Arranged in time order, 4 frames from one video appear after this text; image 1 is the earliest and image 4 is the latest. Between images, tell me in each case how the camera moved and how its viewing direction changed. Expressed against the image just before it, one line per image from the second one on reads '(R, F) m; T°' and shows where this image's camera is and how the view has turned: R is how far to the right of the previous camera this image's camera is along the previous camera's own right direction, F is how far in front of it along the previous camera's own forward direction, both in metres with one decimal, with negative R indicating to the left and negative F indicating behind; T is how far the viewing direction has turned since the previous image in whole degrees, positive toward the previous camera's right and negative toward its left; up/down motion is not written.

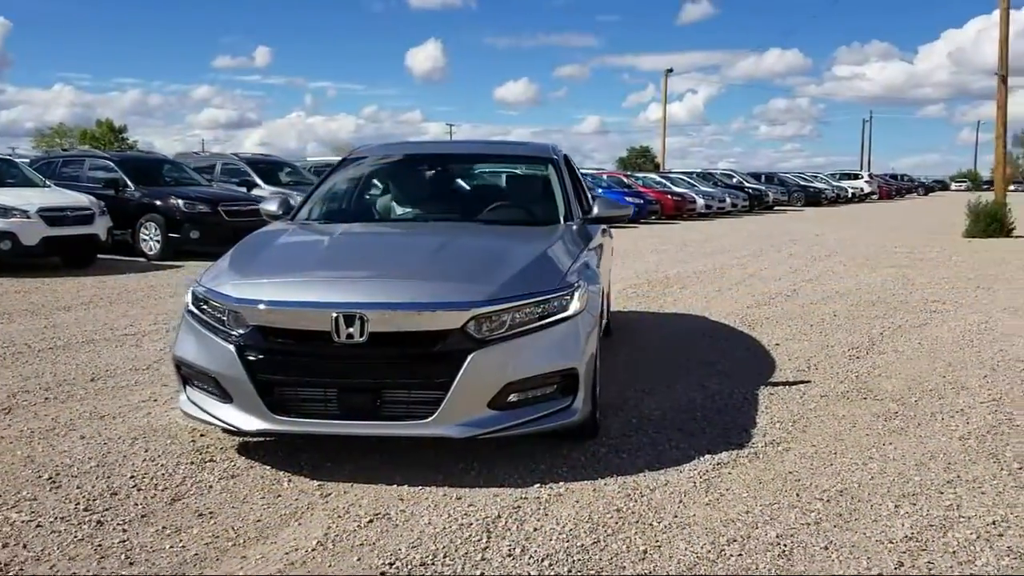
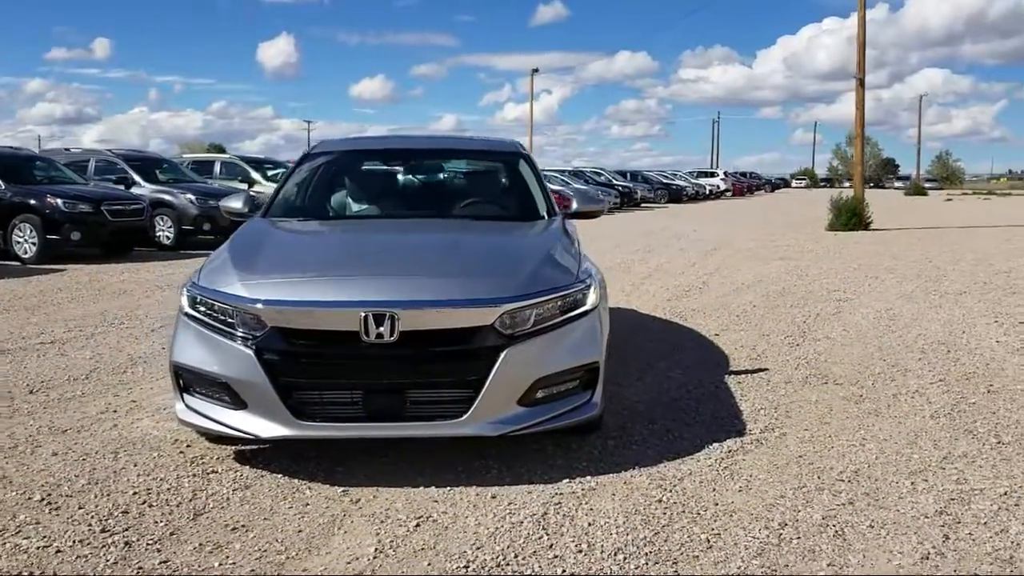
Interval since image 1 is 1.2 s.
(-0.7, +0.1) m; +8°
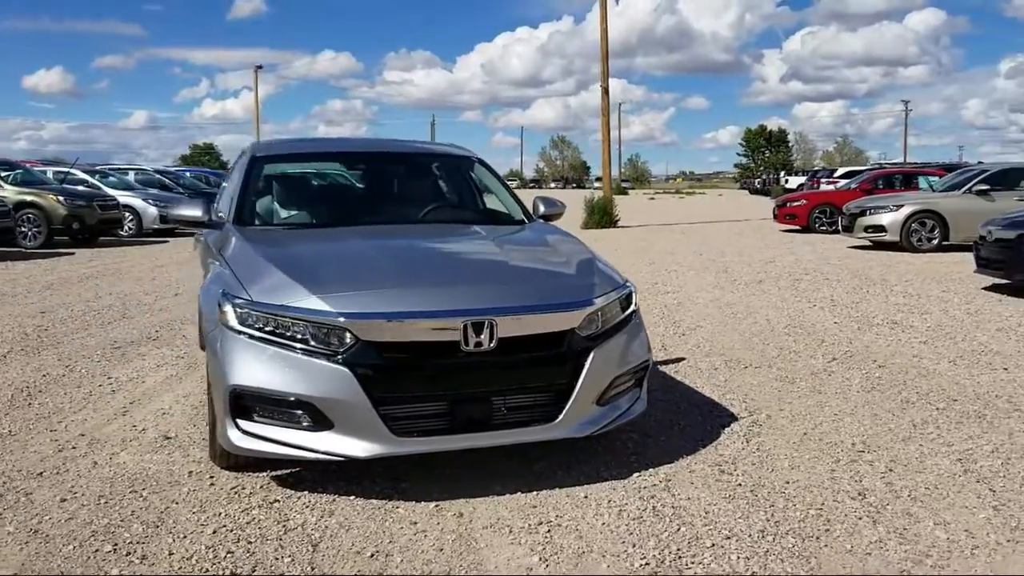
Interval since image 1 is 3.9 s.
(-1.5, +0.2) m; +17°
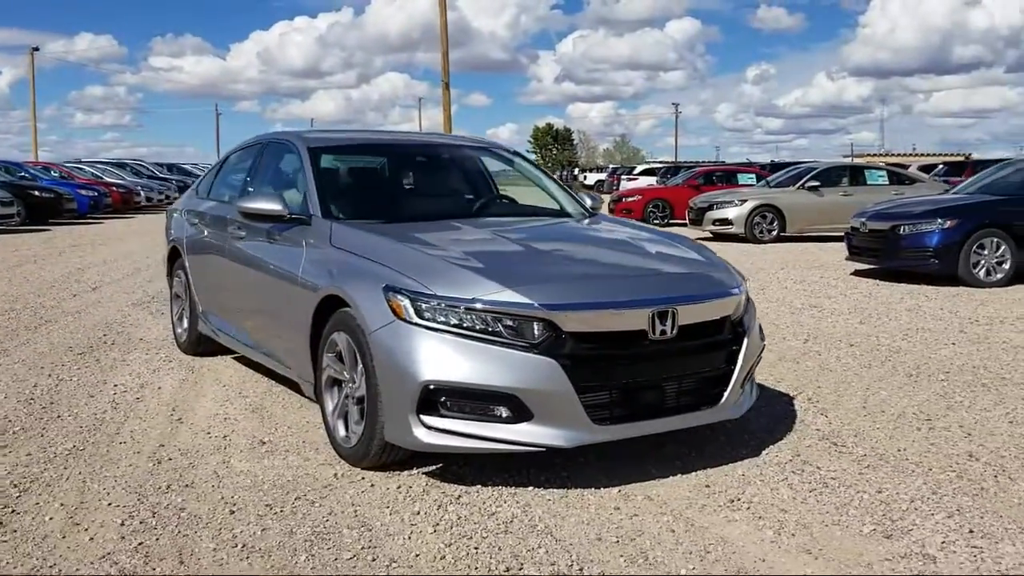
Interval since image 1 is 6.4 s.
(-1.6, +0.1) m; +13°
